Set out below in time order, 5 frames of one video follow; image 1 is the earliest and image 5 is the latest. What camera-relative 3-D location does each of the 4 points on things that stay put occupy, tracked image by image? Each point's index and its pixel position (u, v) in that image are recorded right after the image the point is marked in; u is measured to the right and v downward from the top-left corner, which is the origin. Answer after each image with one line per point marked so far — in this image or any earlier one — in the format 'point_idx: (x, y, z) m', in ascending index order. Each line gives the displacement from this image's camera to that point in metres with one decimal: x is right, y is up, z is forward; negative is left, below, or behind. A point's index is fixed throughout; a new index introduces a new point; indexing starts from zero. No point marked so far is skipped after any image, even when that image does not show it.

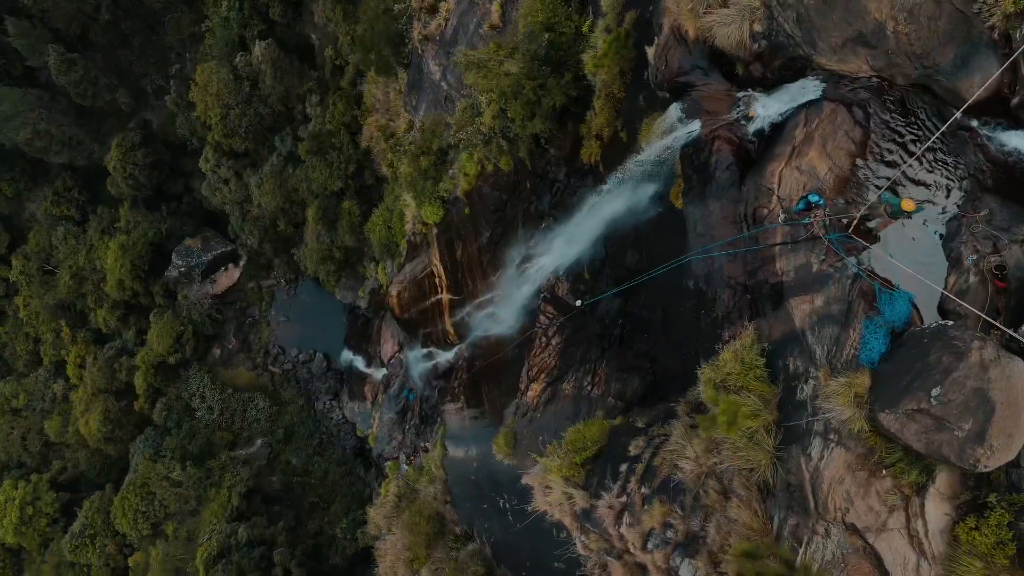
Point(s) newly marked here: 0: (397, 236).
0: (-2.8, +1.4, +18.2) m
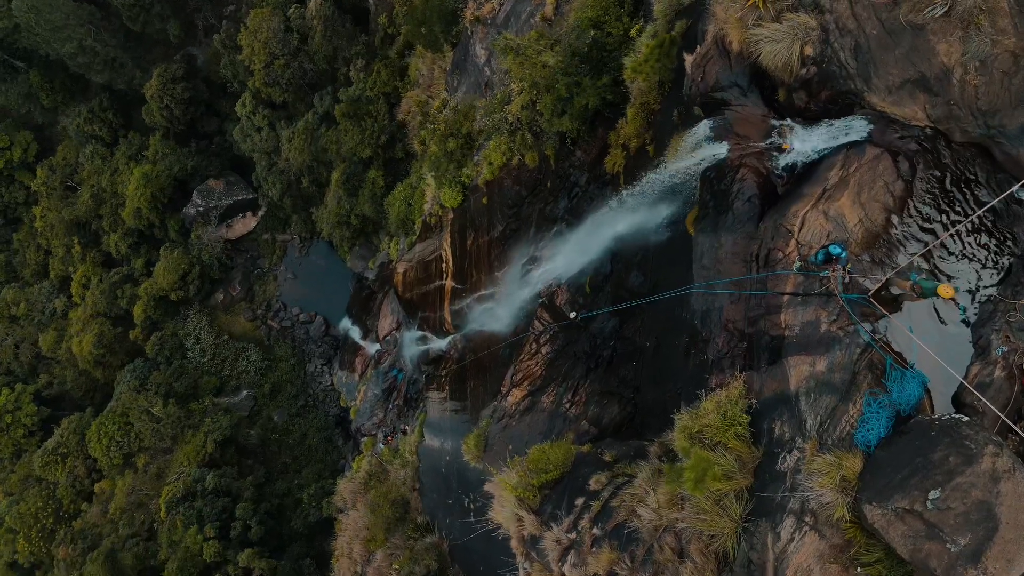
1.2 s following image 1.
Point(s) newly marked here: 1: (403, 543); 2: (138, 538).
0: (-2.4, +2.0, +17.9) m
1: (-2.3, -5.3, +15.4) m
2: (-10.2, -6.7, +19.8) m
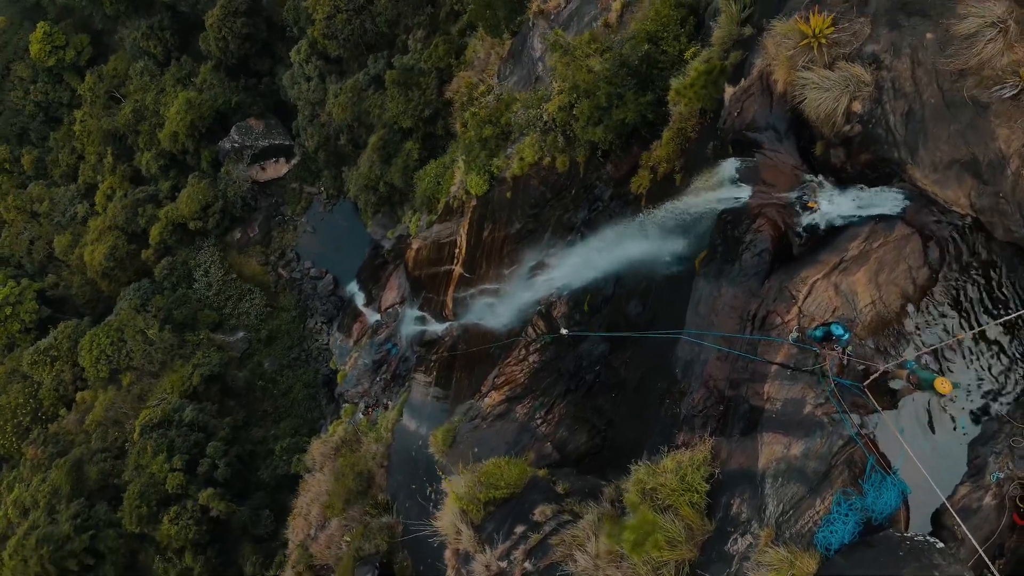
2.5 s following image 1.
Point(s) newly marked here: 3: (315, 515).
0: (-1.7, +2.4, +17.7) m
1: (-3.2, -4.7, +15.2) m
2: (-11.1, -4.5, +19.8) m
3: (-4.6, -5.2, +16.7) m
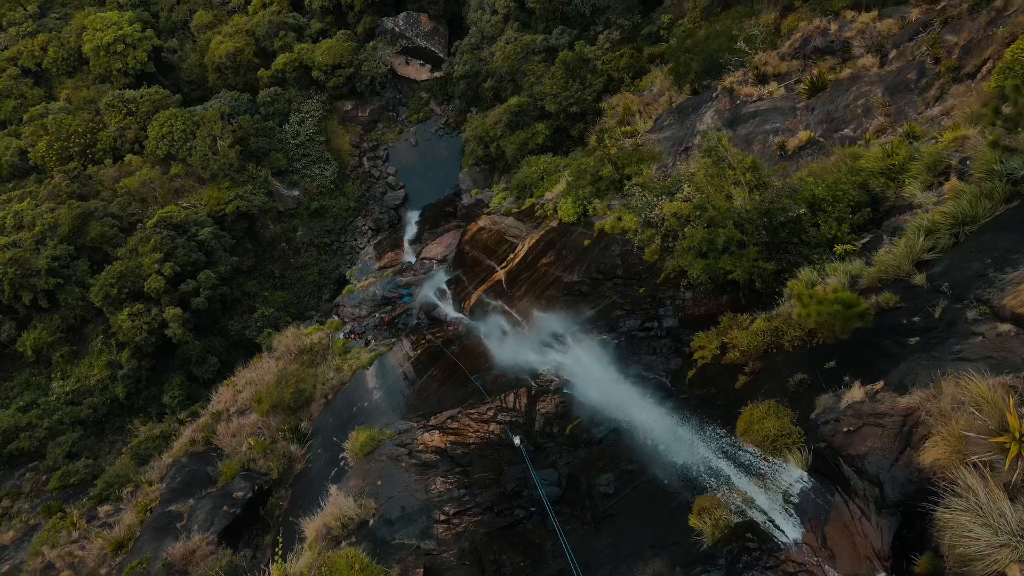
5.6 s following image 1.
0: (+0.6, +2.2, +16.6) m
1: (-4.8, -2.8, +14.5) m
2: (-10.9, +1.7, +19.5) m
3: (-6.1, -2.5, +16.1) m
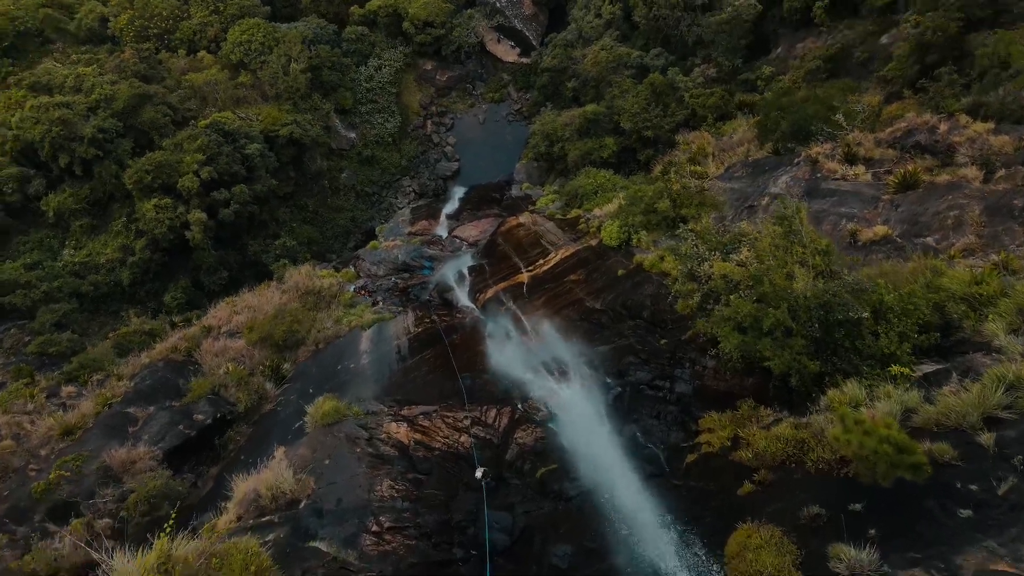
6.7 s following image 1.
0: (+1.6, +1.9, +15.9) m
1: (-5.0, -1.4, +14.0) m
2: (-9.4, +4.6, +19.2) m
3: (-6.1, -0.7, +15.6) m
